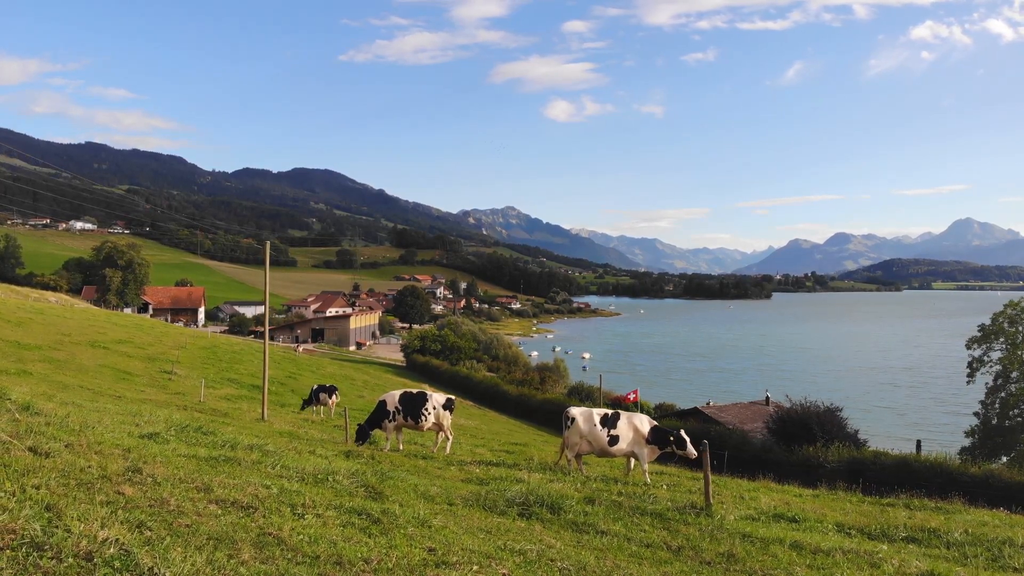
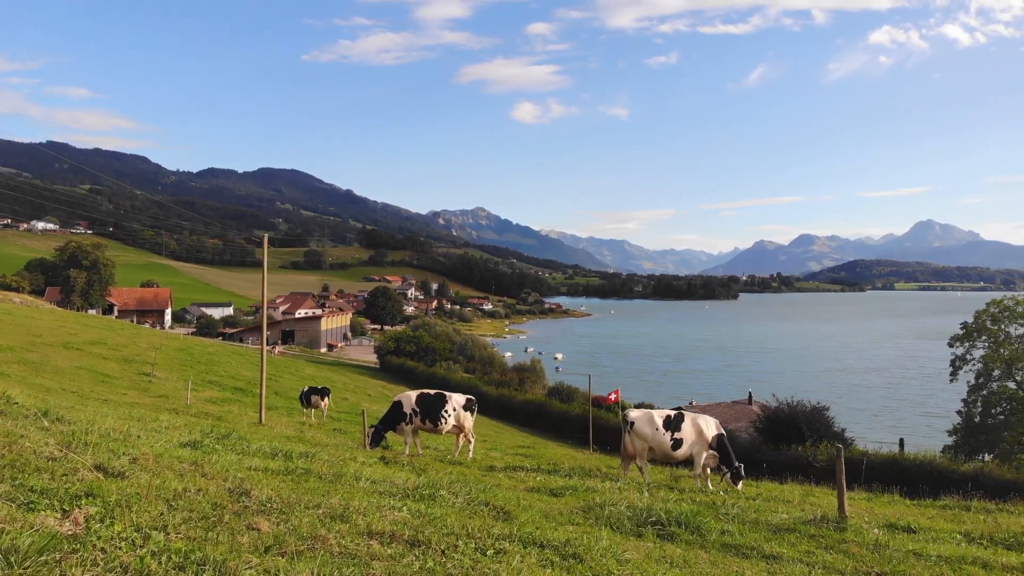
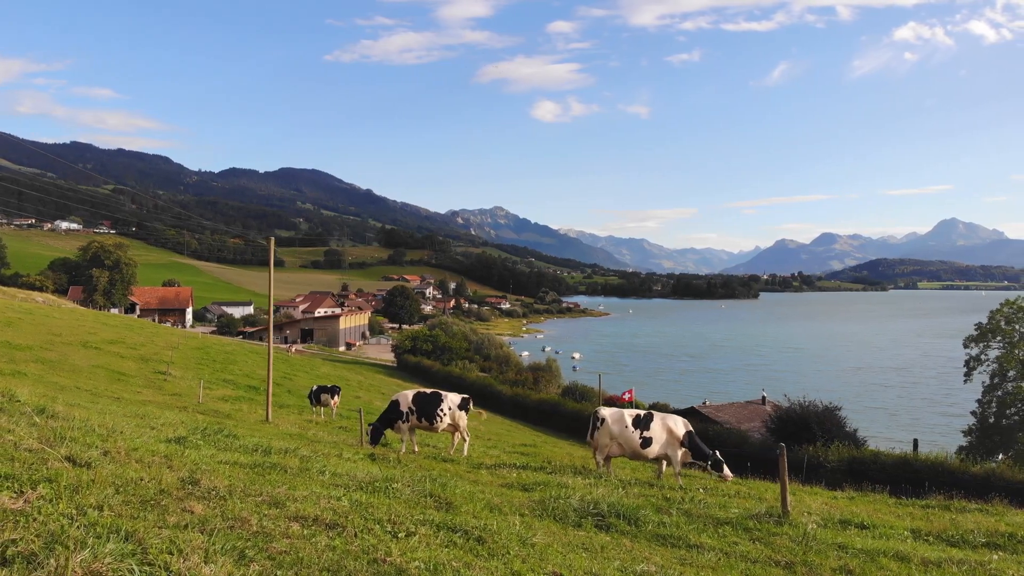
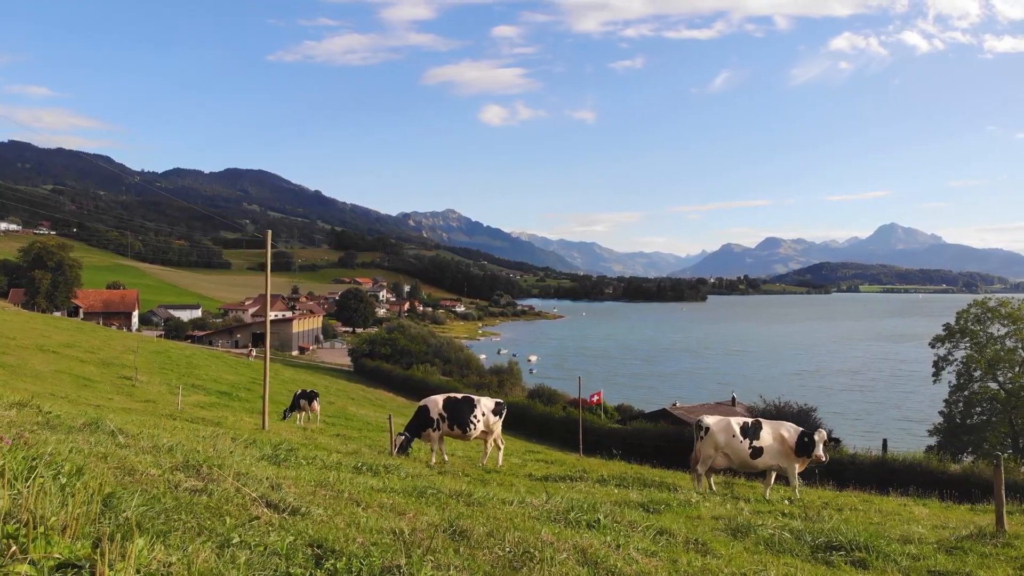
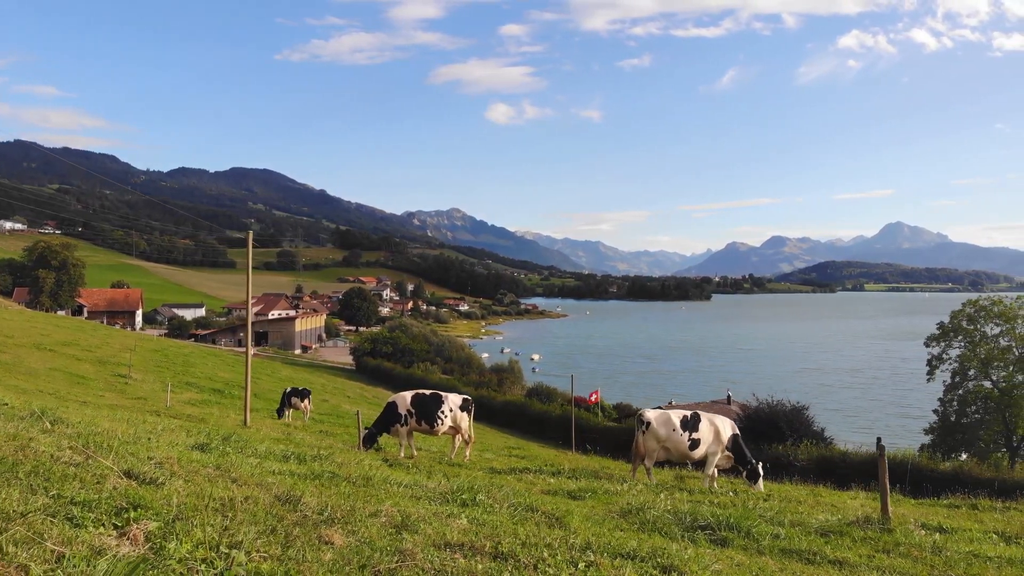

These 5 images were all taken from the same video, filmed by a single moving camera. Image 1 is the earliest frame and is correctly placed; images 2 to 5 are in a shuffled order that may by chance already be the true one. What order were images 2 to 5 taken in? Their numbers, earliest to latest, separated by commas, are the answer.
3, 2, 5, 4
